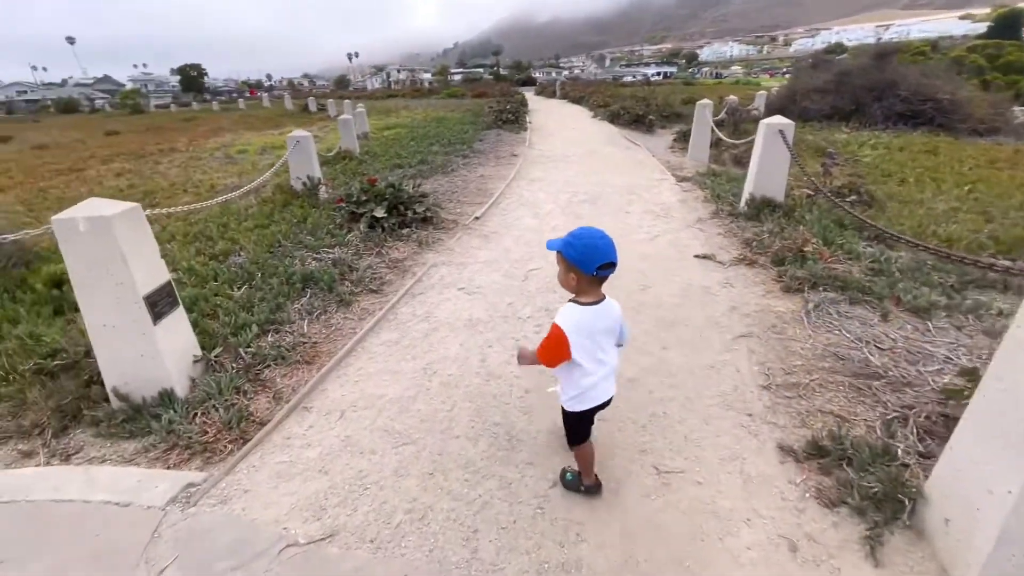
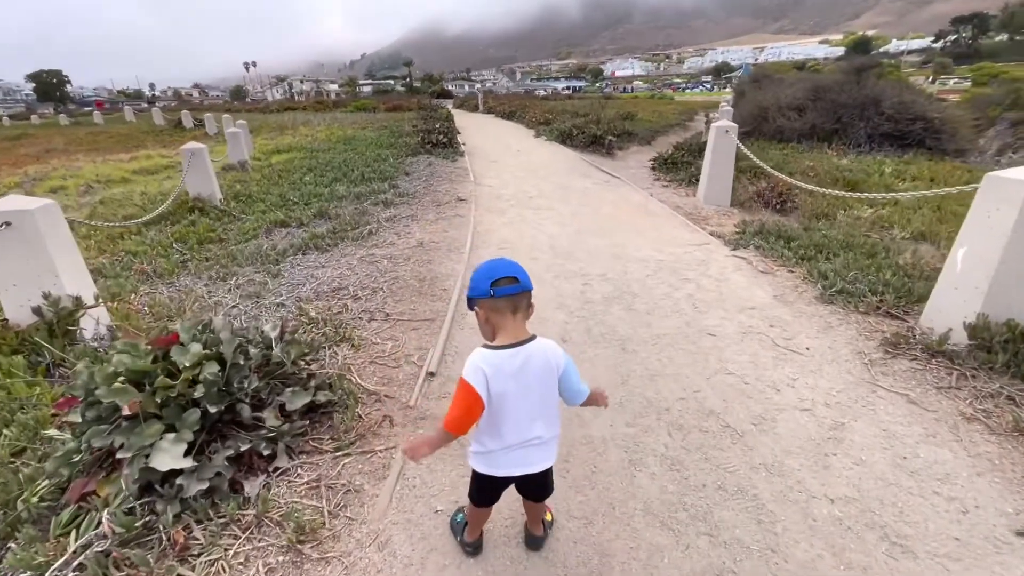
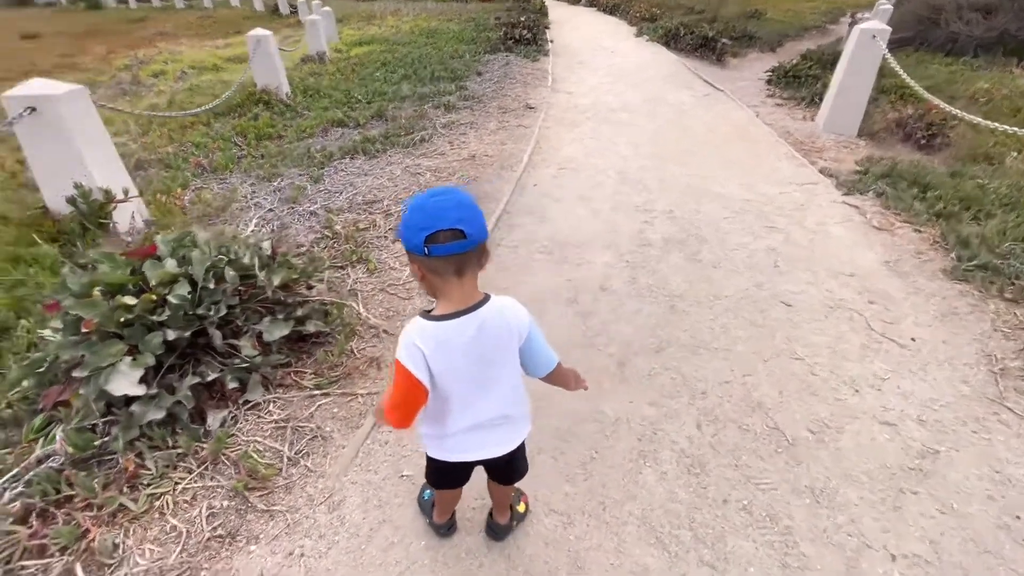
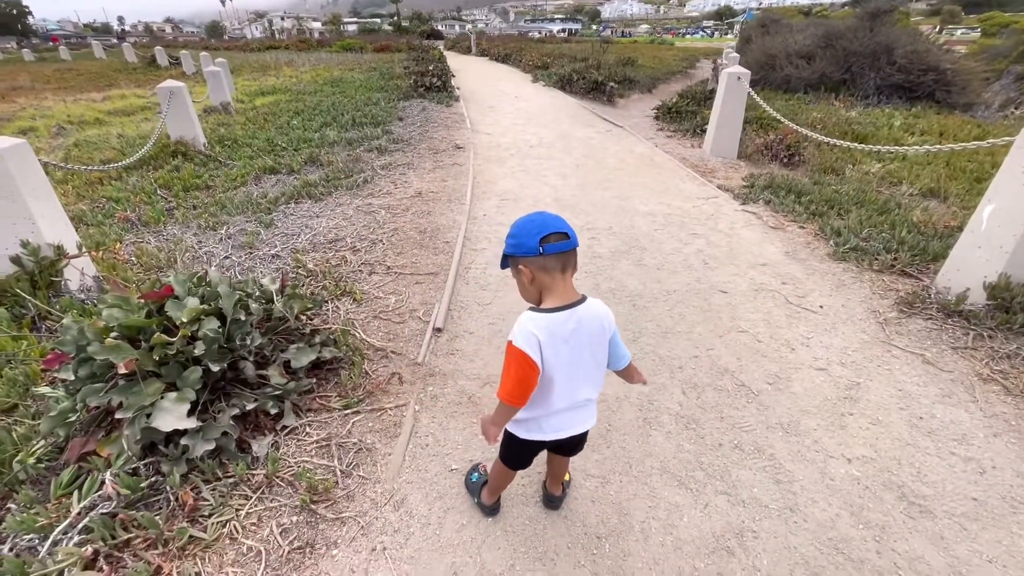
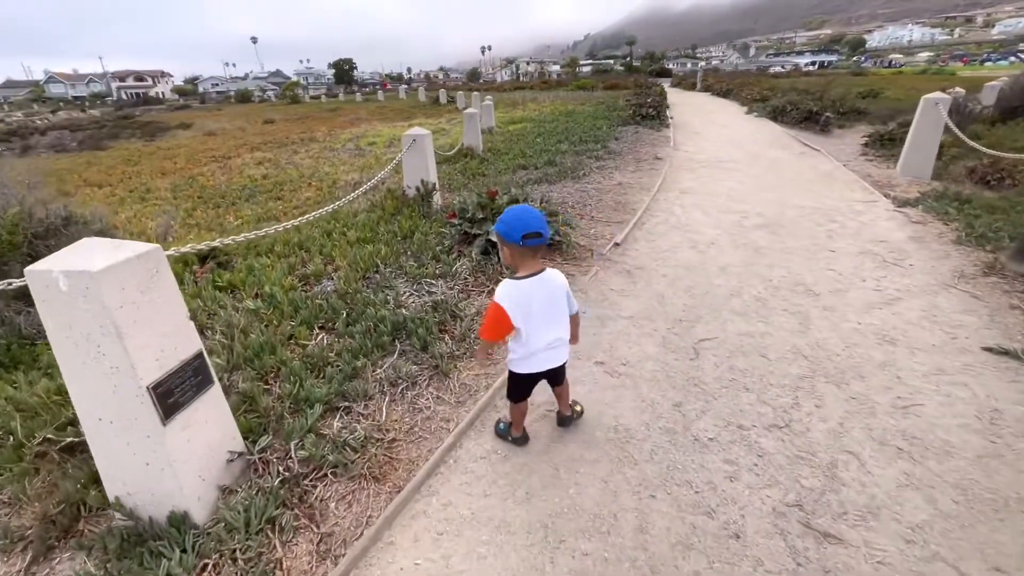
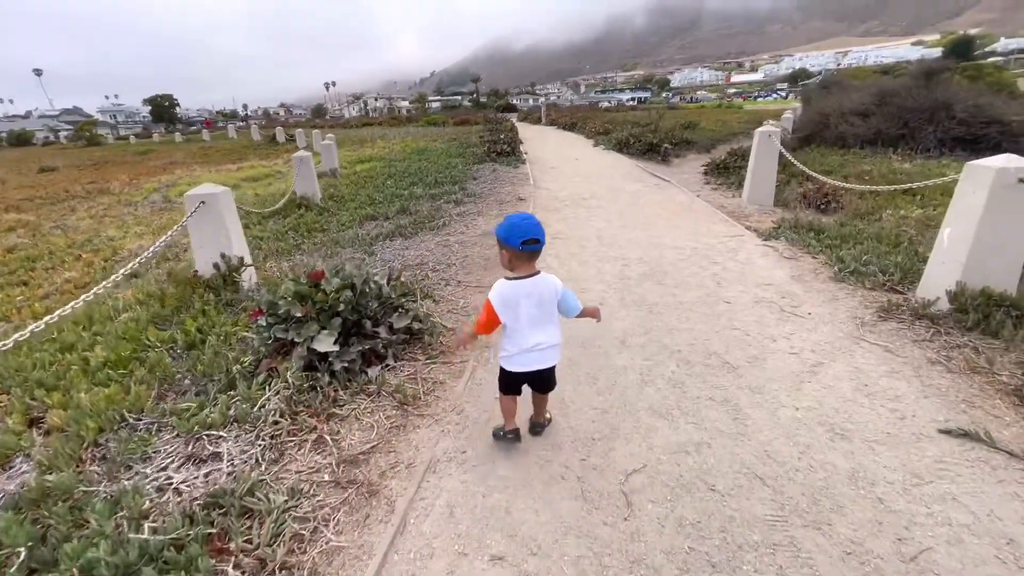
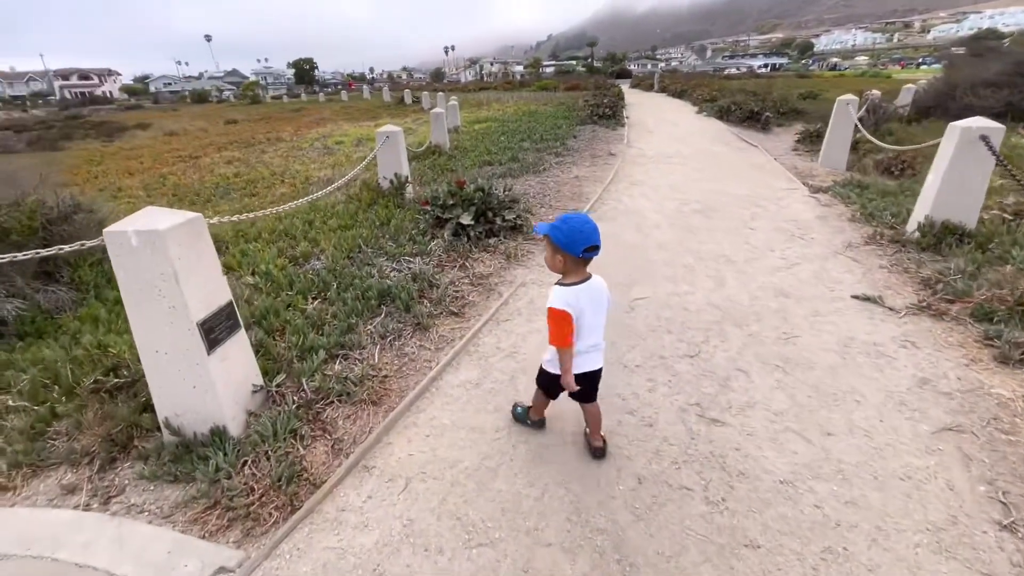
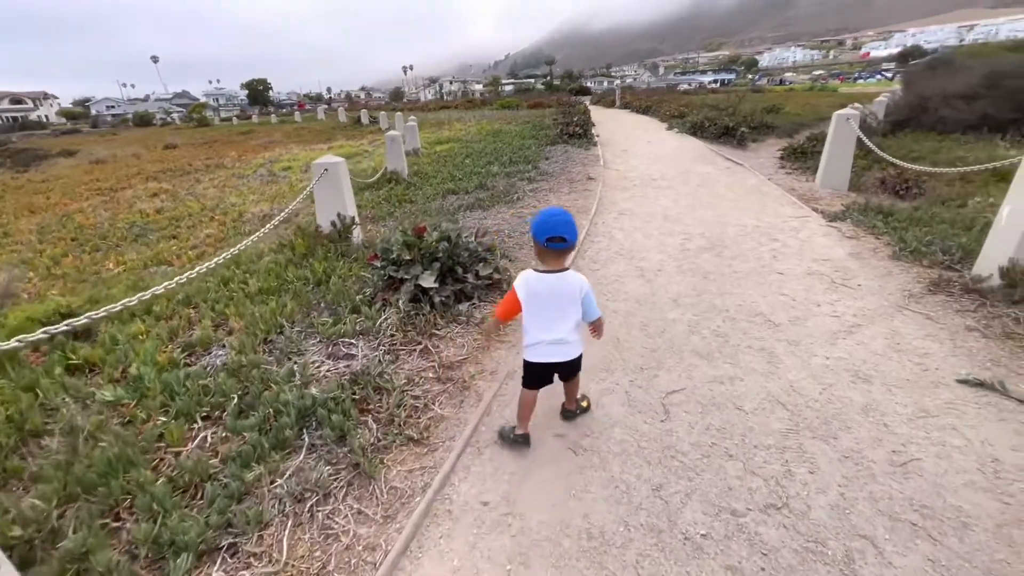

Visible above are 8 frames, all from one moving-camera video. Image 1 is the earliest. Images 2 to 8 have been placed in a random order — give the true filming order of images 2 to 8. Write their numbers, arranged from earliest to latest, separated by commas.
7, 5, 8, 6, 2, 4, 3
